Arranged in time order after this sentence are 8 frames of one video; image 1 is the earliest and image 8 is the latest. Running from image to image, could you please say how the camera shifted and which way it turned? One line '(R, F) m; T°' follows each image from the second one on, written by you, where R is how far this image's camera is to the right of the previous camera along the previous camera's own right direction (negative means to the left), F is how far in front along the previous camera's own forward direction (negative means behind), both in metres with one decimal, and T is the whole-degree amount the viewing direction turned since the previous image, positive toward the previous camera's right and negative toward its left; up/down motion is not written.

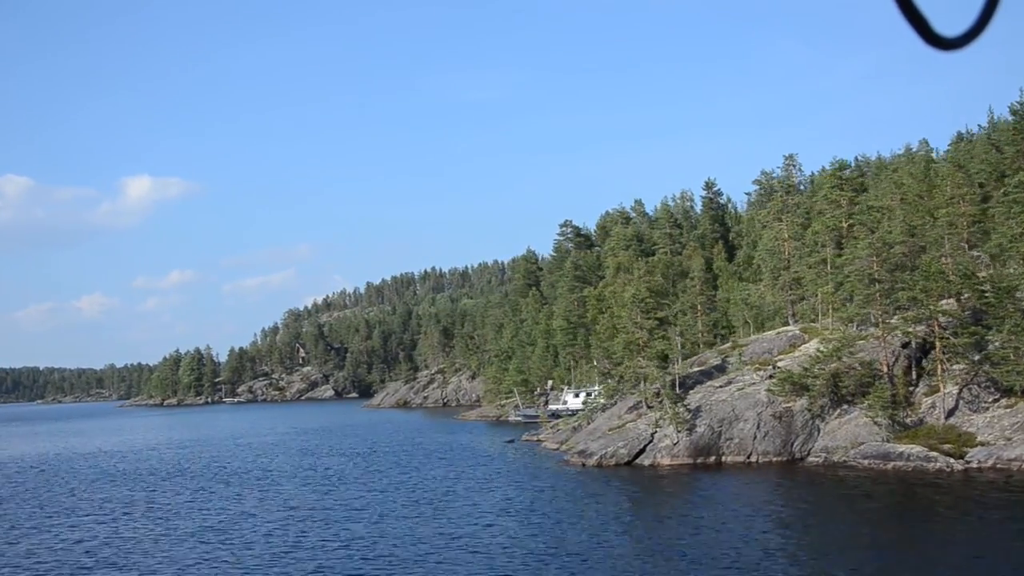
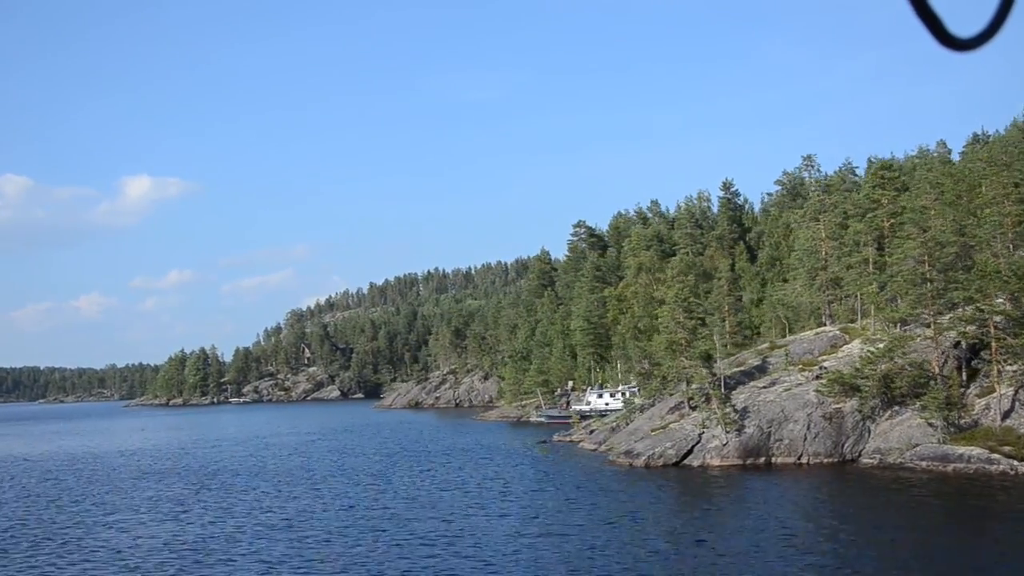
(-2.1, +0.3) m; 0°
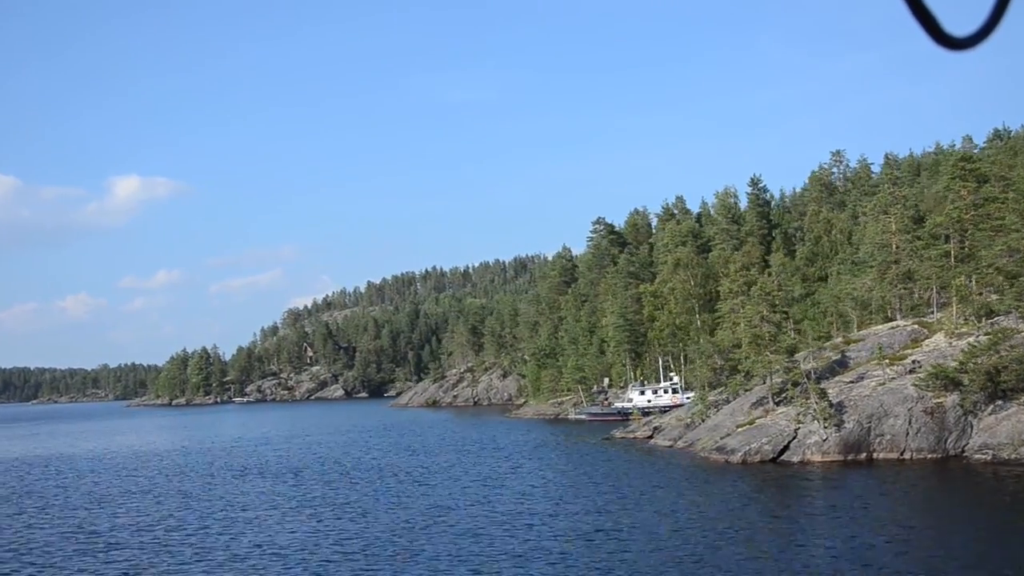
(-4.5, +0.7) m; 0°
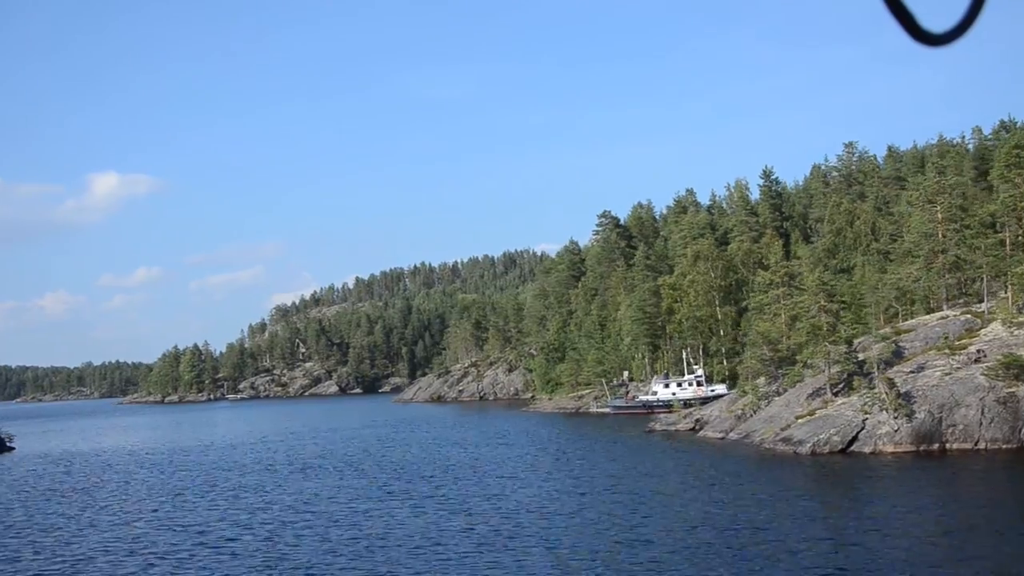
(-3.4, +0.9) m; +1°
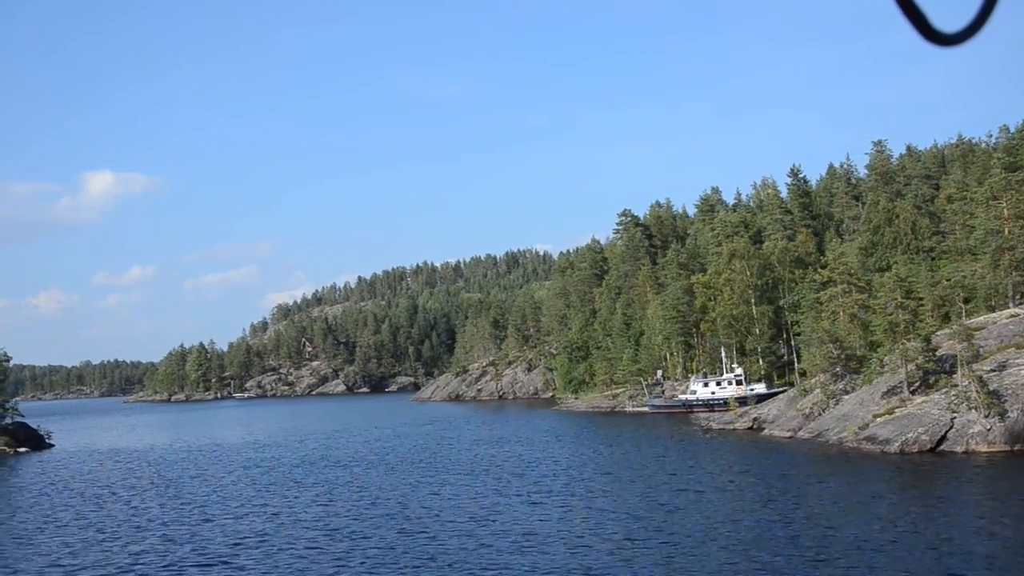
(-3.7, +0.7) m; 0°
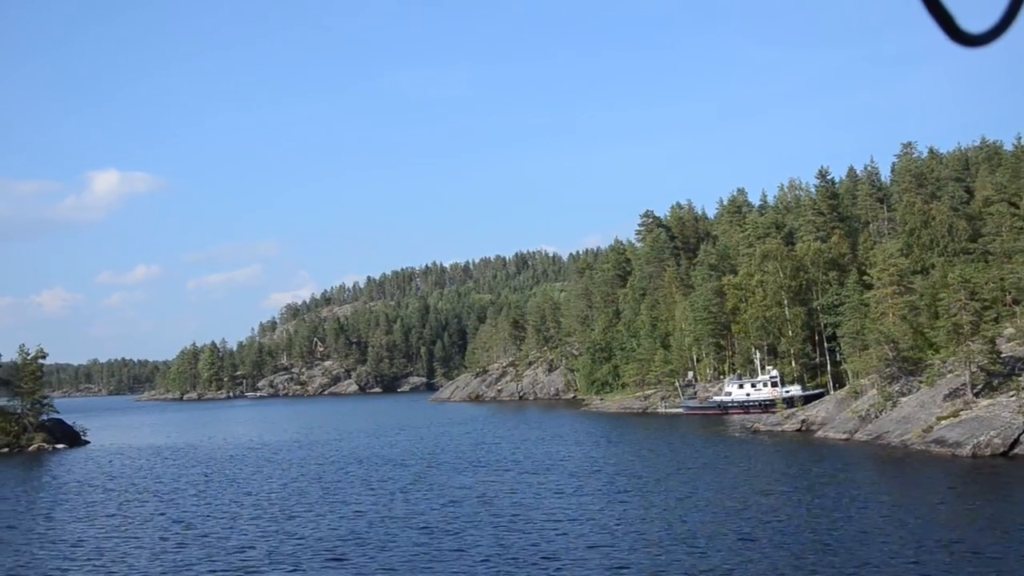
(-2.6, +0.4) m; 0°
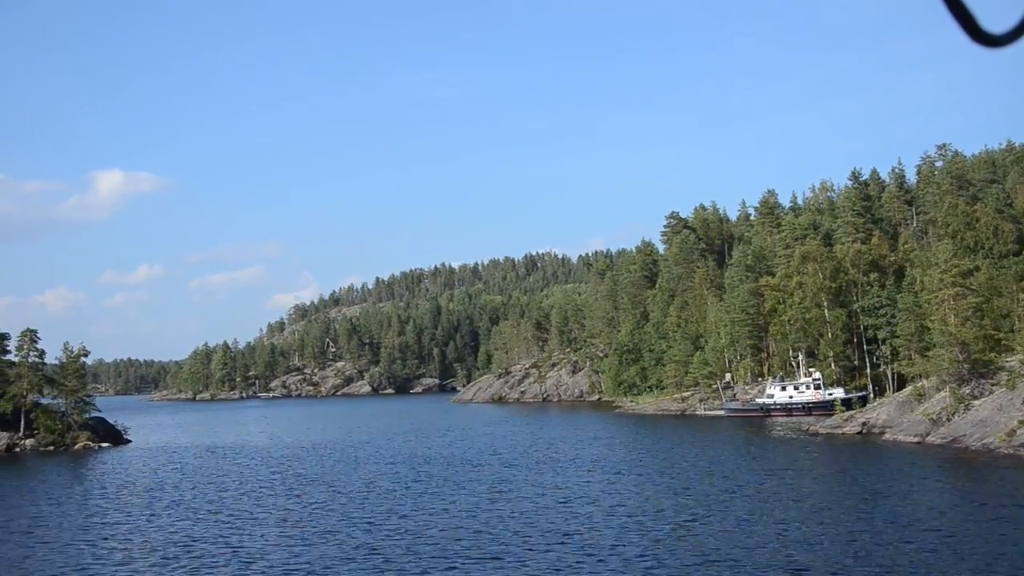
(-3.3, +0.6) m; 0°
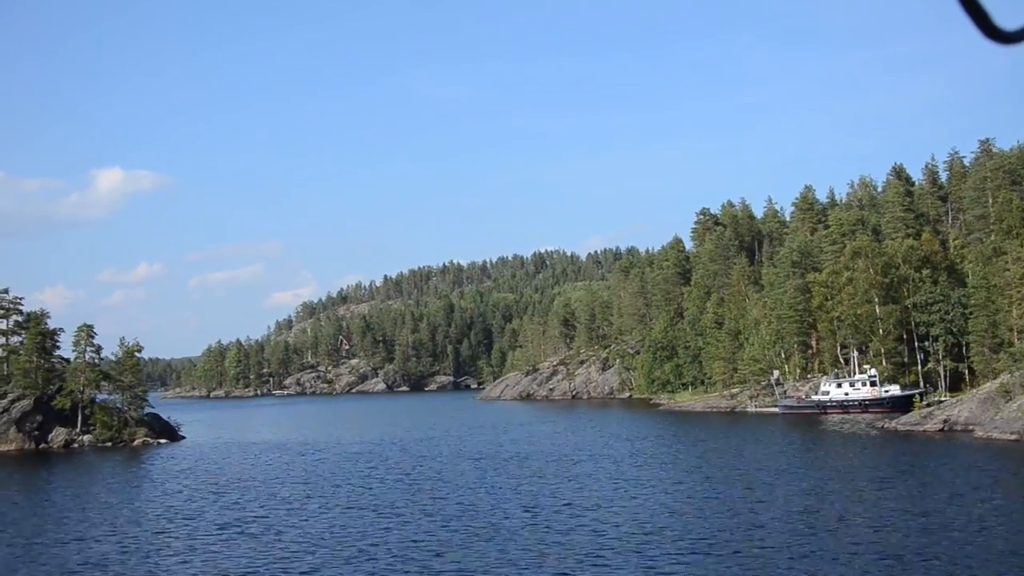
(-4.4, +0.8) m; 0°
